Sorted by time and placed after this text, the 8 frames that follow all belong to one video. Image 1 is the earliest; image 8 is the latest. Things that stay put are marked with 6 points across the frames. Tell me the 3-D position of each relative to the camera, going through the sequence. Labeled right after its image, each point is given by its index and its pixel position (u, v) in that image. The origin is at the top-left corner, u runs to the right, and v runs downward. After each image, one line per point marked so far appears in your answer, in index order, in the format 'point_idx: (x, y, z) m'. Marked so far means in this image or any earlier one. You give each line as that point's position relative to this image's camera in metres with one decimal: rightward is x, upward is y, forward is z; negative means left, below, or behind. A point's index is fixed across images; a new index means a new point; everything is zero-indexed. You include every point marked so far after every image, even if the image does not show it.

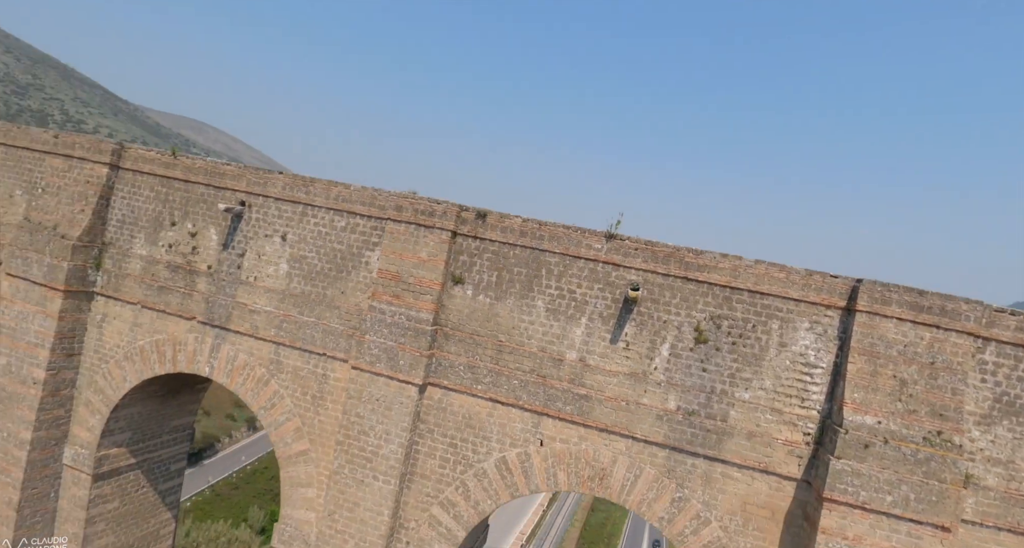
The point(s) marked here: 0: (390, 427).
0: (-1.1, -0.9, +4.9) m
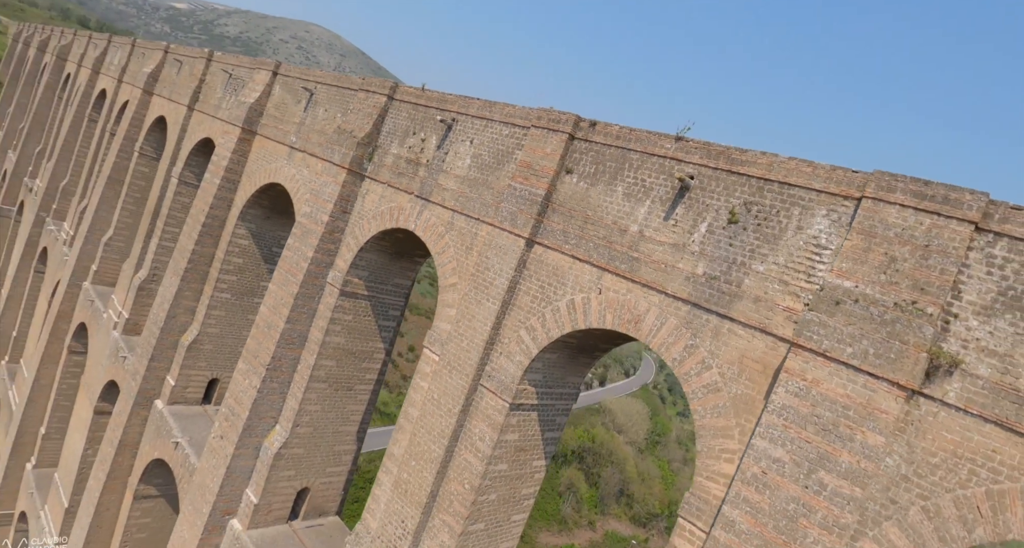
0: (-0.2, +0.2, +6.7) m
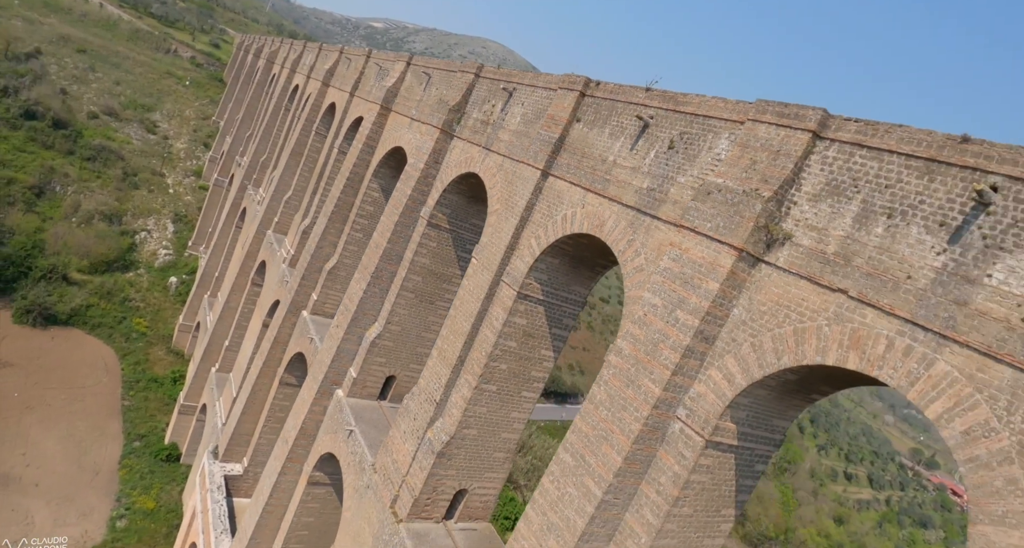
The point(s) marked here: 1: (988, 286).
0: (+0.1, +1.1, +8.8) m
1: (+2.8, 0.0, +4.0) m
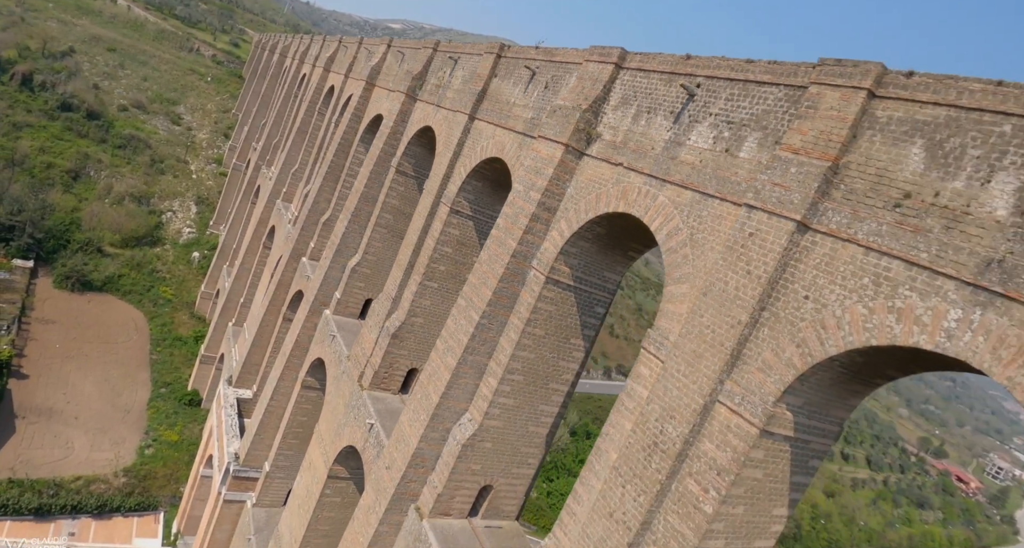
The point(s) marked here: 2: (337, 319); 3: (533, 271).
0: (-0.9, +2.3, +11.3) m
1: (+1.6, +1.2, +6.4) m
2: (-3.6, -0.9, +14.3) m
3: (+0.2, +0.1, +8.1) m
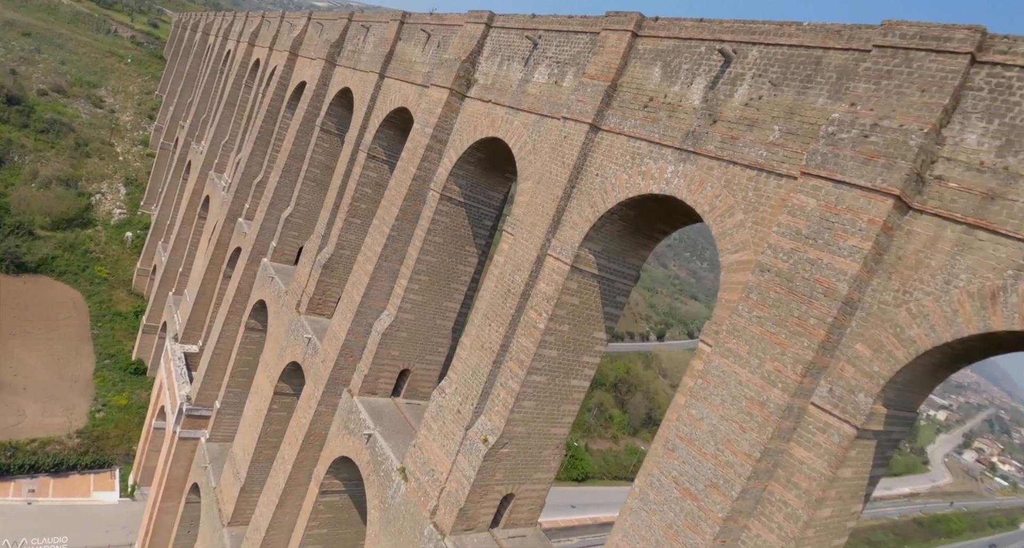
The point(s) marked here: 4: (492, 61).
0: (-2.7, +3.5, +13.2) m
1: (+0.3, +2.4, +8.6) m
2: (-5.5, +0.2, +16.1) m
3: (-1.2, +1.2, +10.2) m
4: (-0.3, +3.0, +9.8) m
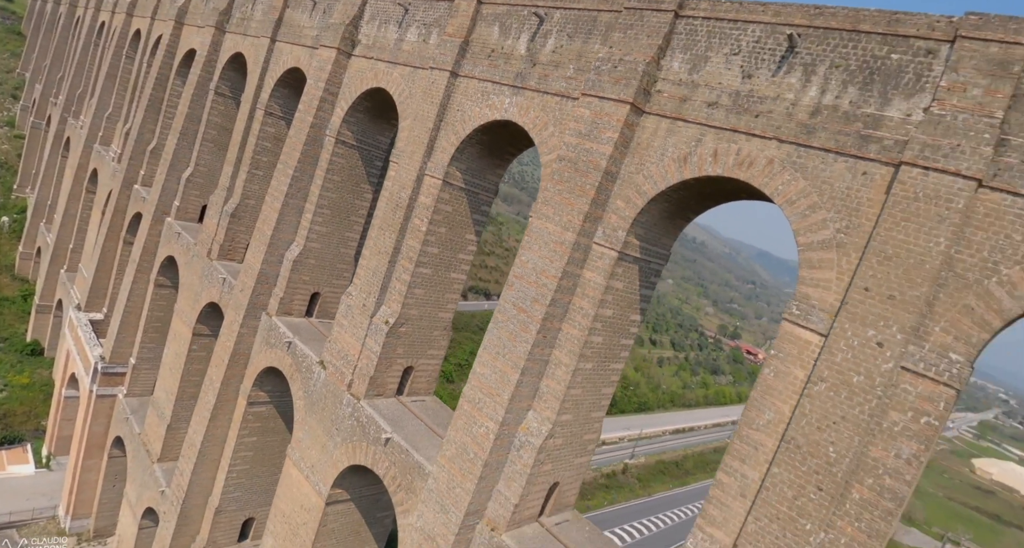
0: (-5.3, +4.7, +14.8) m
1: (-1.6, +3.6, +10.7) m
2: (-8.2, +1.3, +17.4) m
3: (-3.2, +2.4, +12.2) m
4: (-2.4, +4.2, +11.7) m
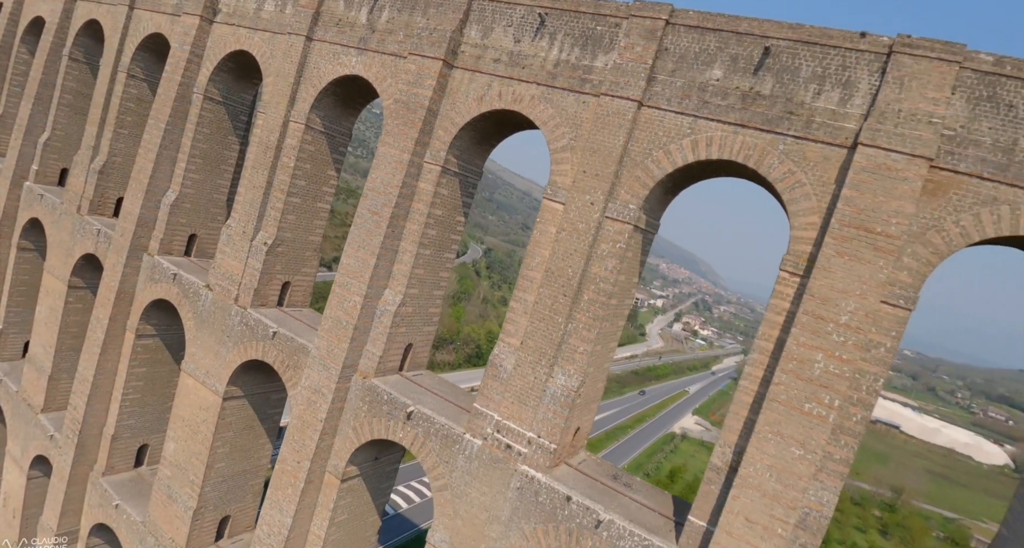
0: (-9.0, +5.8, +16.0) m
1: (-4.6, +4.8, +12.8) m
2: (-12.2, +2.4, +18.2) m
3: (-6.3, +3.6, +14.0) m
4: (-5.5, +5.4, +13.7) m
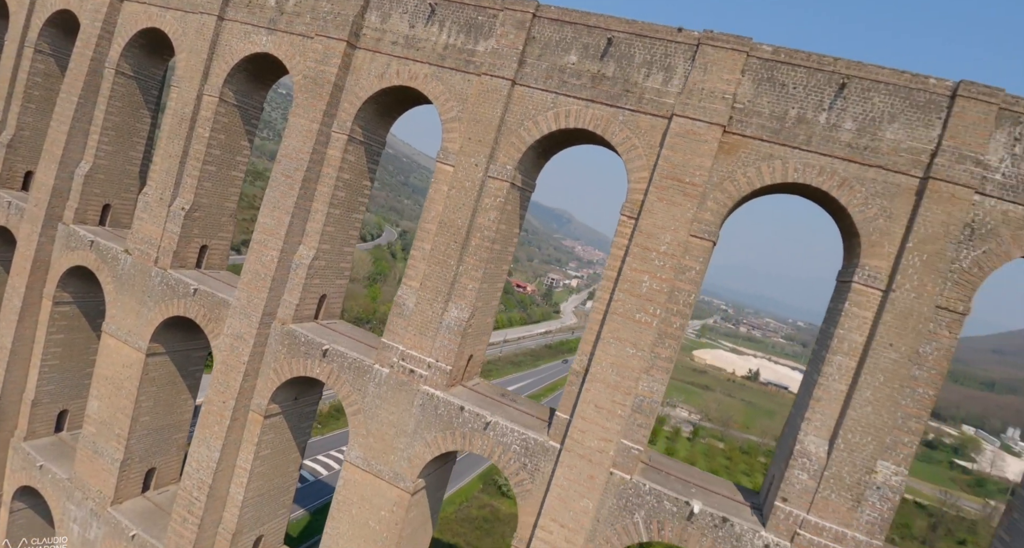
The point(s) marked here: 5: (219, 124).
0: (-11.4, +6.5, +16.3) m
1: (-6.6, +5.5, +13.7) m
2: (-14.8, +3.0, +18.2) m
3: (-8.5, +4.3, +14.7) m
4: (-7.6, +6.1, +14.4) m
5: (-5.4, +2.8, +13.0) m
